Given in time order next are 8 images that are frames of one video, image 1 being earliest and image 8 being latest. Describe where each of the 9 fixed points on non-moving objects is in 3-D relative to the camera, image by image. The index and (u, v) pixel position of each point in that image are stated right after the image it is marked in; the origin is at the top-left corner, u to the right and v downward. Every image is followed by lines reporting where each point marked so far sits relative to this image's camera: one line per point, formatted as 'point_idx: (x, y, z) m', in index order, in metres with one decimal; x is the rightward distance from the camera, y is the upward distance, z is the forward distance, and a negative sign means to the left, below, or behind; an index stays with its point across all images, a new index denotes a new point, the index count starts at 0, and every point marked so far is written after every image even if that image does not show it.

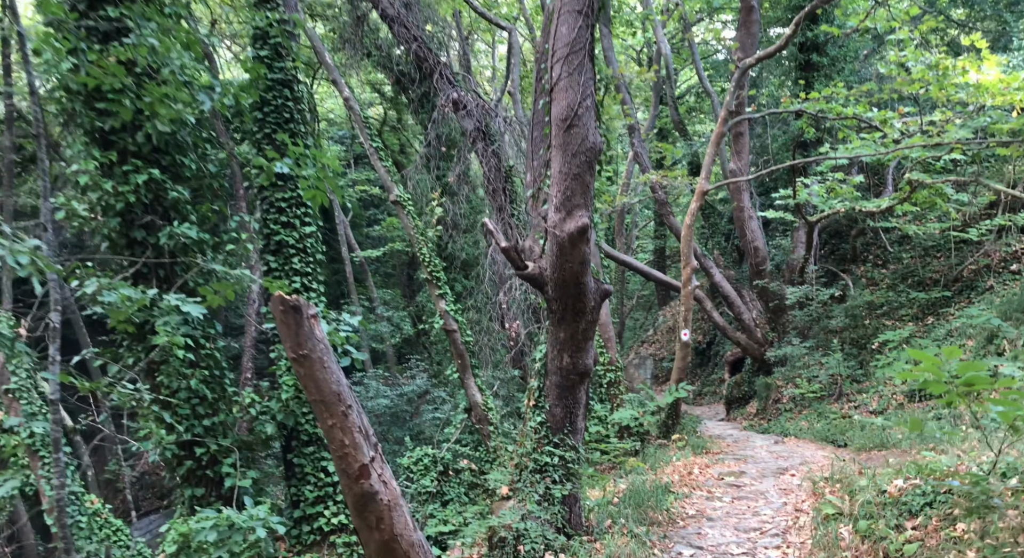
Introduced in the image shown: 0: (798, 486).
0: (+3.6, -2.6, +8.8) m
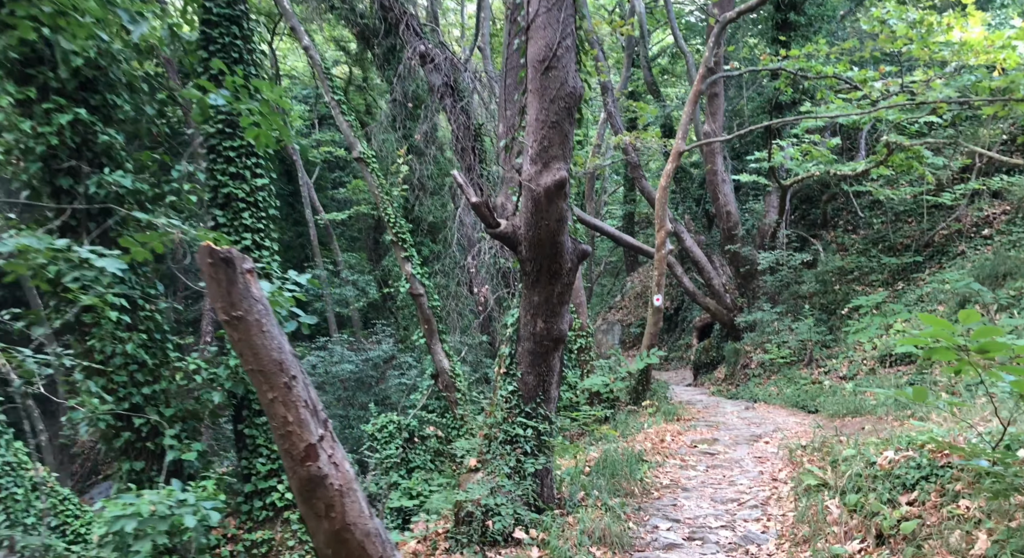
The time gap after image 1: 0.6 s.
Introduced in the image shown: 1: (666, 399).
0: (+3.3, -2.2, +8.6) m
1: (+2.9, -2.2, +13.0) m
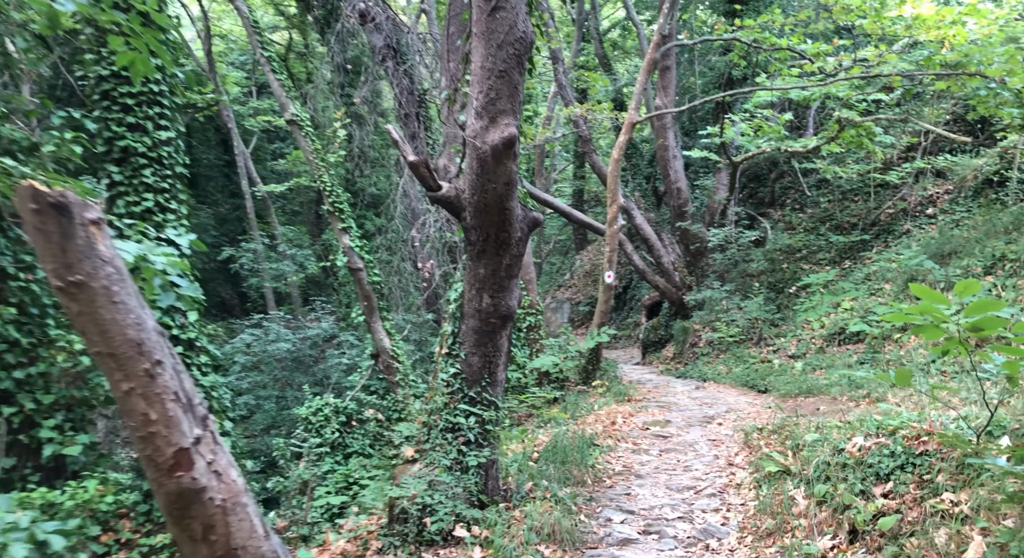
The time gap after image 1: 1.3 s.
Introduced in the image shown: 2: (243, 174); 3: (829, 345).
0: (+2.6, -1.9, +8.3) m
1: (+1.9, -1.8, +12.6) m
2: (-7.6, +3.0, +19.7) m
3: (+5.9, -1.2, +13.0) m
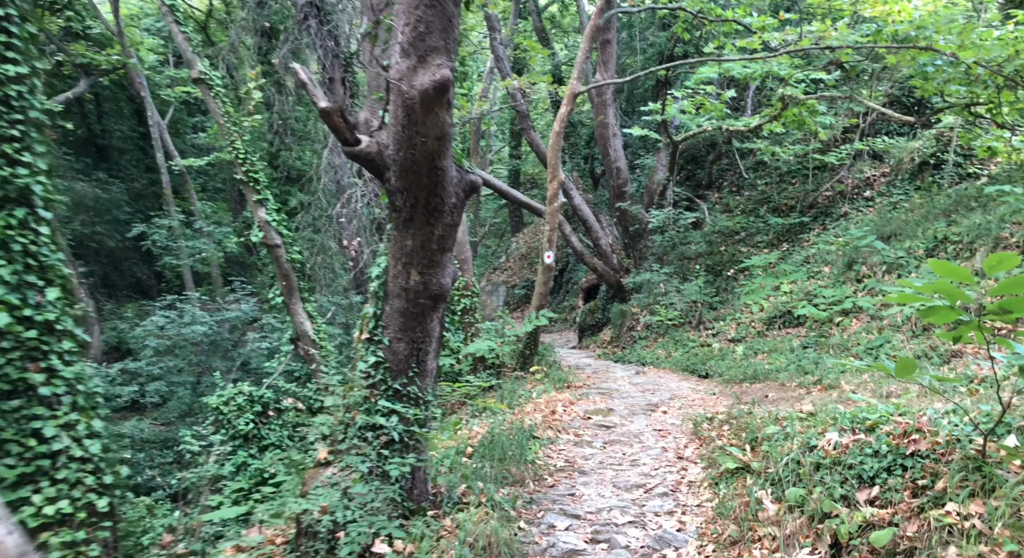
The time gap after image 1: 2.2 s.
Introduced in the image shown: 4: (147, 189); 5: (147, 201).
0: (+1.8, -1.7, +7.7) m
1: (+0.7, -1.4, +12.0) m
2: (-9.3, +3.5, +18.0) m
3: (+4.7, -0.9, +12.8) m
4: (-10.7, +2.7, +20.0) m
5: (-10.7, +2.3, +19.9) m
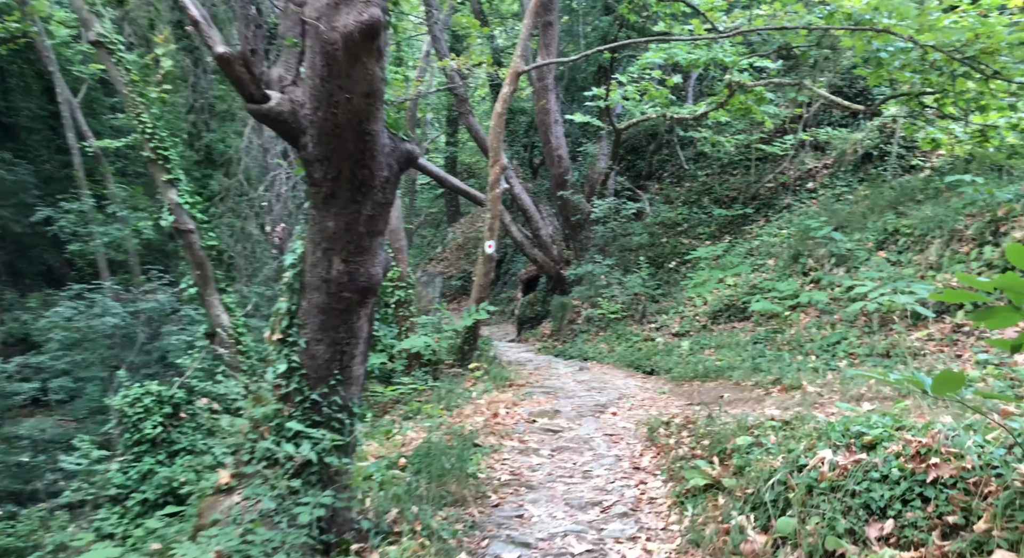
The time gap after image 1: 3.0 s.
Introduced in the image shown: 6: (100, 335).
0: (+1.2, -1.6, +7.2) m
1: (-0.3, -1.3, +11.3) m
2: (-10.8, +3.8, +16.3) m
3: (+3.6, -0.8, +12.4) m
4: (-12.3, +3.0, +18.1) m
5: (-12.3, +2.6, +18.1) m
6: (-7.5, -1.0, +12.2) m
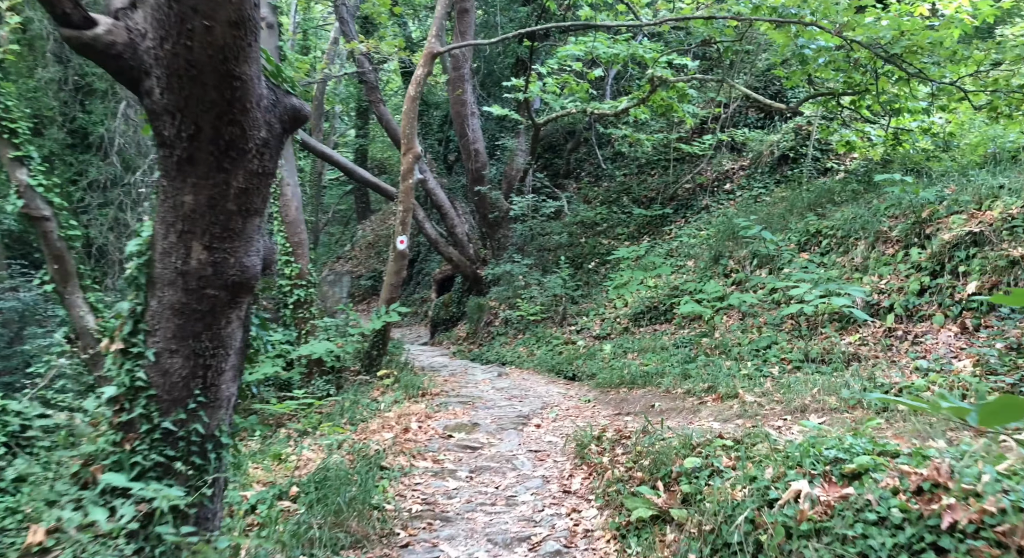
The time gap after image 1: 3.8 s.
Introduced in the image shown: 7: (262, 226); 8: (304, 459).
0: (+0.4, -1.6, +6.5) m
1: (-1.6, -1.3, +10.4) m
2: (-12.6, +3.9, +14.0) m
3: (+2.1, -0.8, +12.0) m
4: (-14.3, +3.1, +15.7) m
5: (-14.3, +2.7, +15.6) m
6: (-8.9, -0.9, +10.4) m
7: (-1.2, +0.2, +3.4) m
8: (-2.0, -1.7, +6.8) m
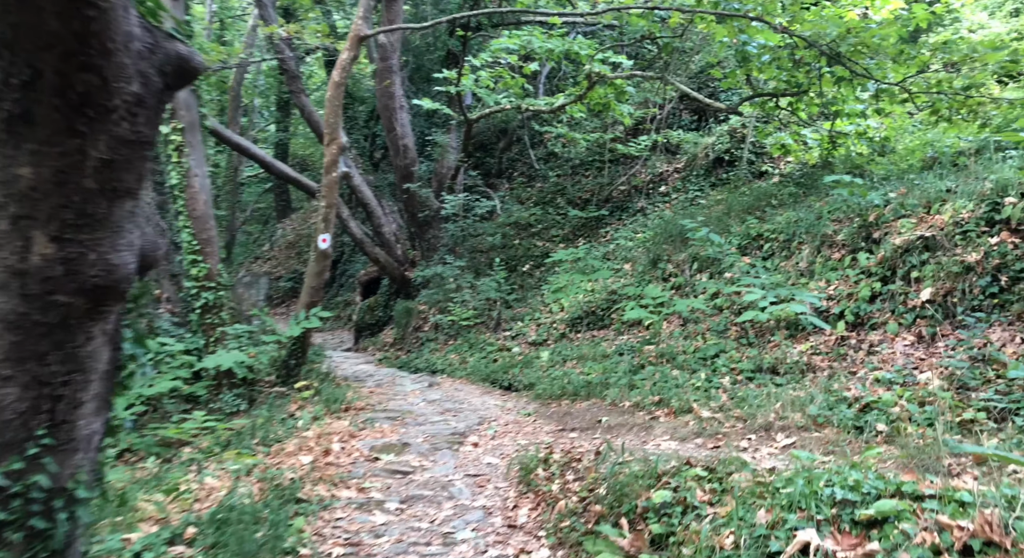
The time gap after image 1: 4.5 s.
0: (-0.1, -1.6, +5.8) m
1: (-2.5, -1.3, +9.5) m
2: (-13.8, +3.9, +12.0) m
3: (+1.0, -0.9, +11.5) m
4: (-15.7, +3.1, +13.4) m
5: (-15.7, +2.8, +13.4) m
6: (-9.7, -0.9, +8.7) m
7: (-1.4, +0.2, +2.6) m
8: (-2.6, -1.7, +5.8) m
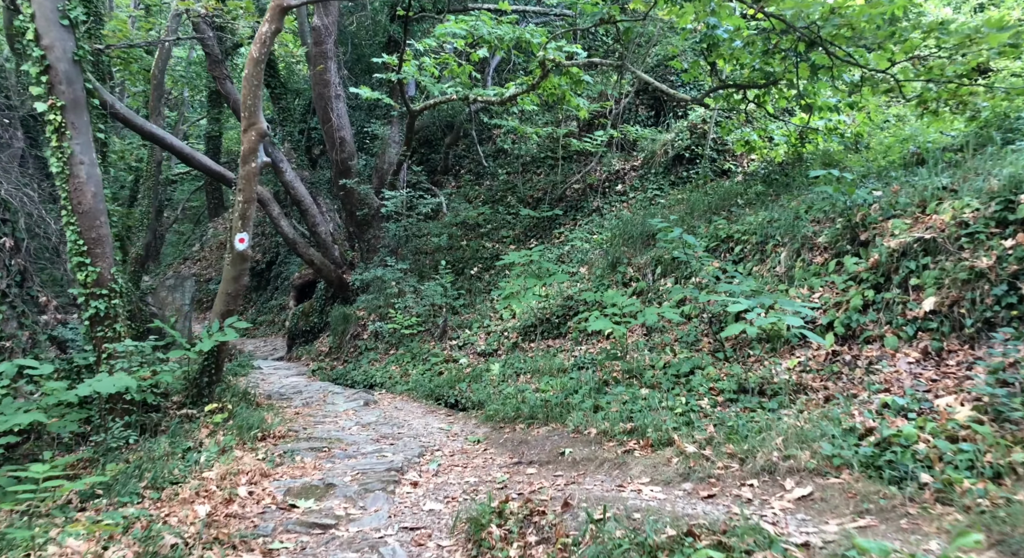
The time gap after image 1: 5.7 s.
0: (-0.5, -1.7, +4.7) m
1: (-3.1, -1.4, +8.2) m
2: (-14.6, +3.9, +9.9) m
3: (+0.2, -0.9, +10.5) m
4: (-16.6, +3.1, +11.1) m
5: (-16.6, +2.7, +11.1) m
6: (-10.3, -1.0, +6.9) m
7: (-1.5, +0.2, +1.4) m
8: (-2.9, -1.8, +4.6) m
